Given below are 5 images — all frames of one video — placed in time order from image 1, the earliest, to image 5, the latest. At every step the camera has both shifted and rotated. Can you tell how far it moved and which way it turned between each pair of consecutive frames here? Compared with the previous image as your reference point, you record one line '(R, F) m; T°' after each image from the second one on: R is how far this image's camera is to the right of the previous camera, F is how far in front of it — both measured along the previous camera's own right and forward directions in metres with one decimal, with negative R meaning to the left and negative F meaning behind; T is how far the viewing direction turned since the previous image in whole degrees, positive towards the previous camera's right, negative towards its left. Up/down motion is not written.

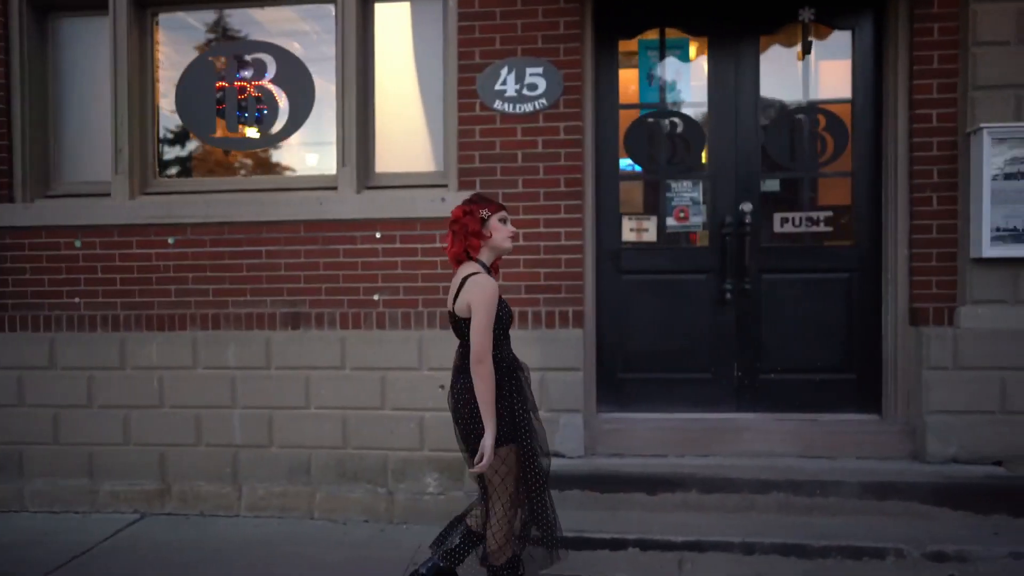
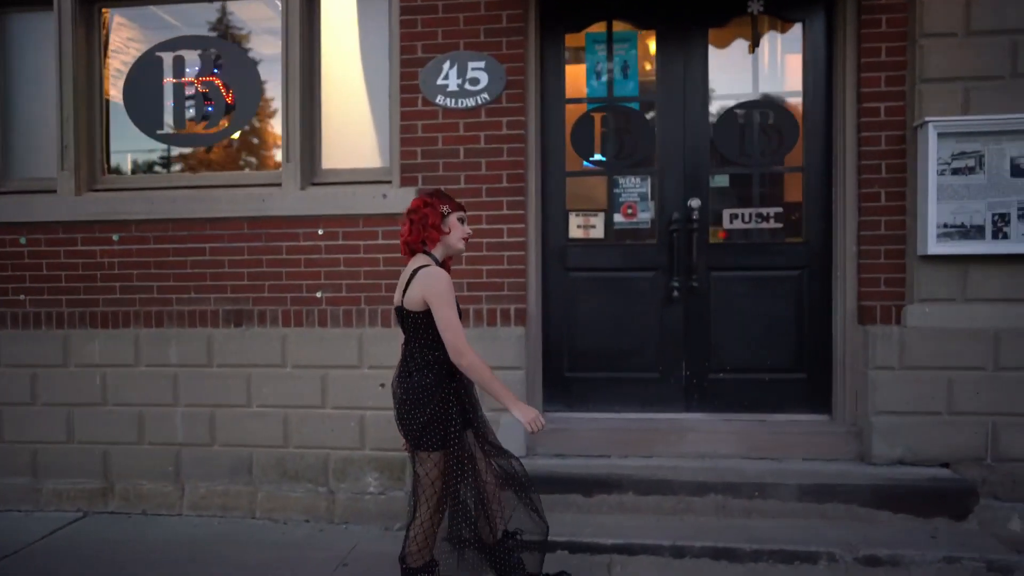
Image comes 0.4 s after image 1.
(+0.4, +0.1) m; -1°
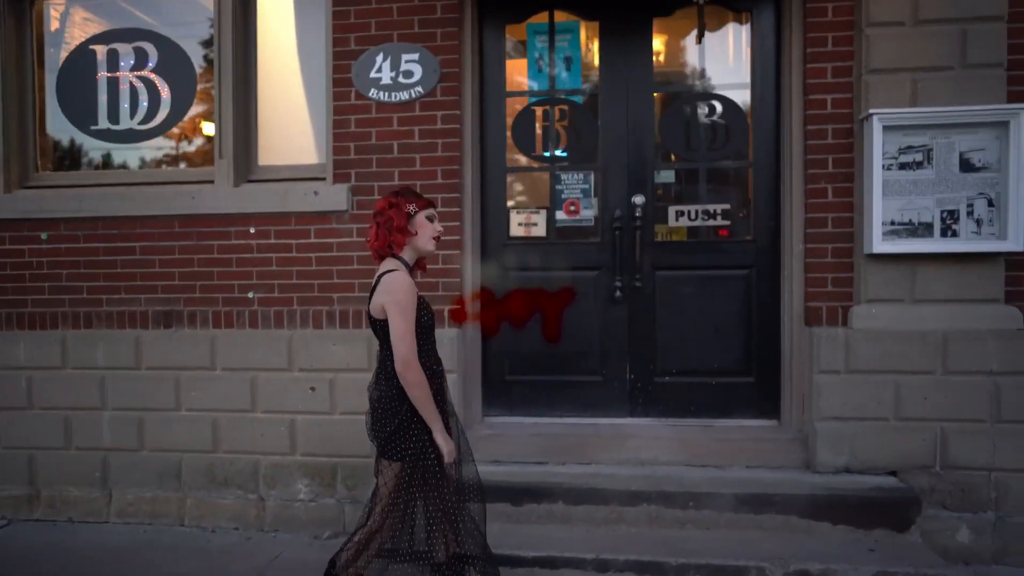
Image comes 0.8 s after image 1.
(+0.4, +0.2) m; 0°
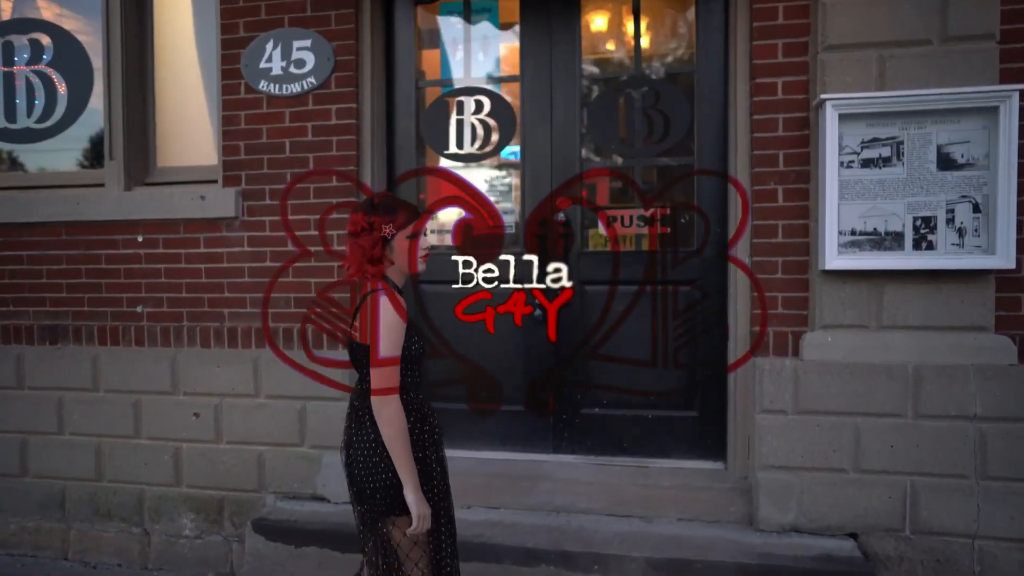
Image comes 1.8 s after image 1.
(+0.8, +0.6) m; -4°
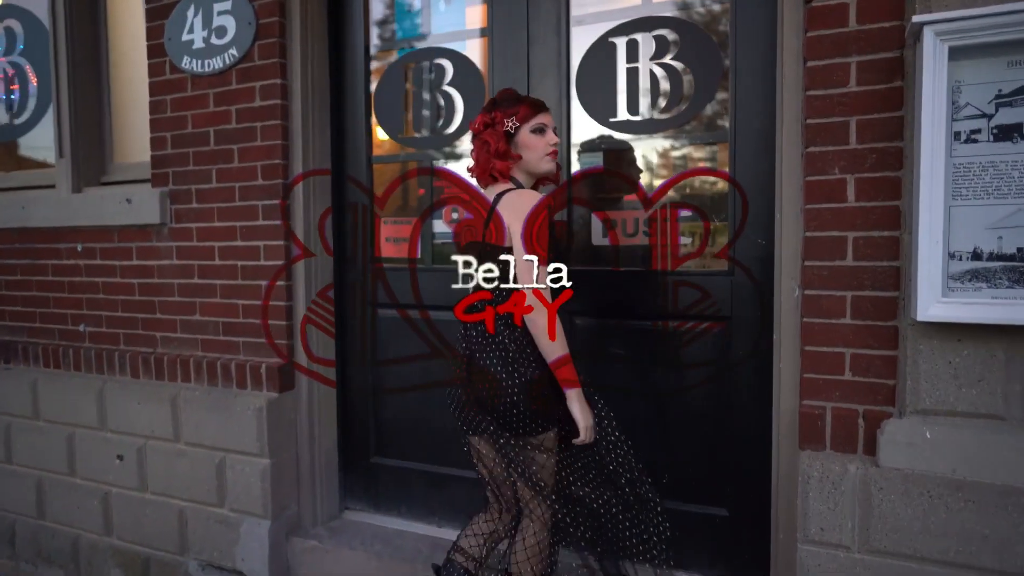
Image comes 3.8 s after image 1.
(+0.8, +1.1) m; -13°
